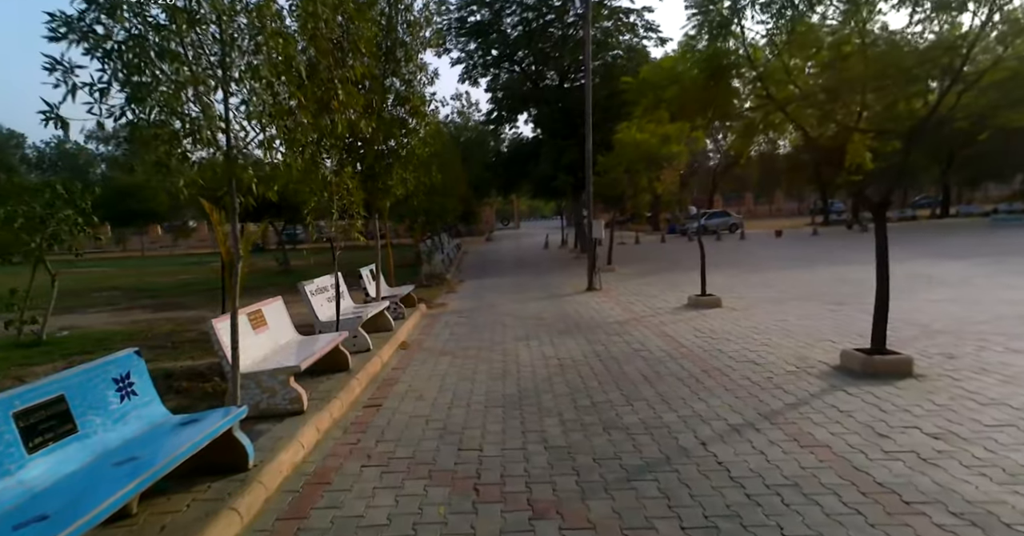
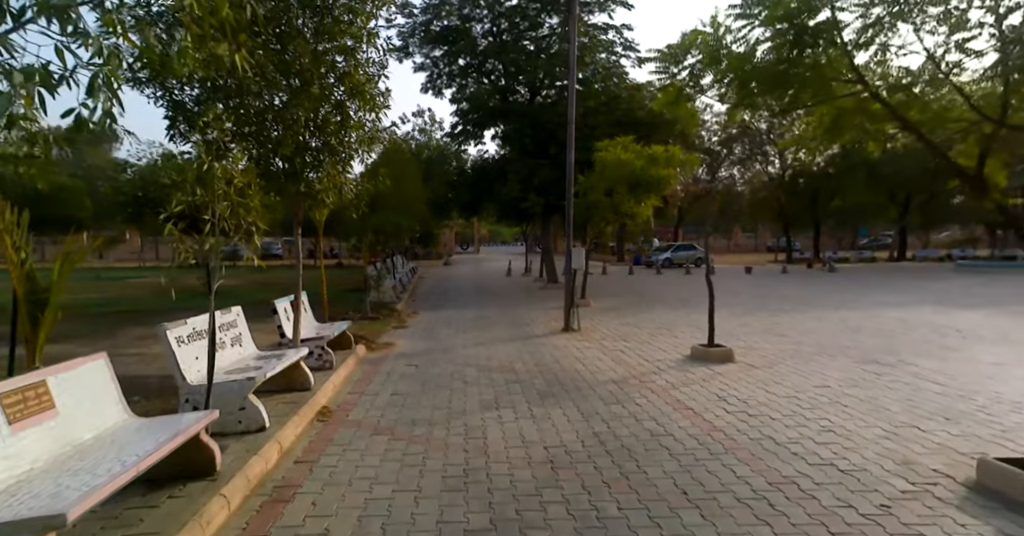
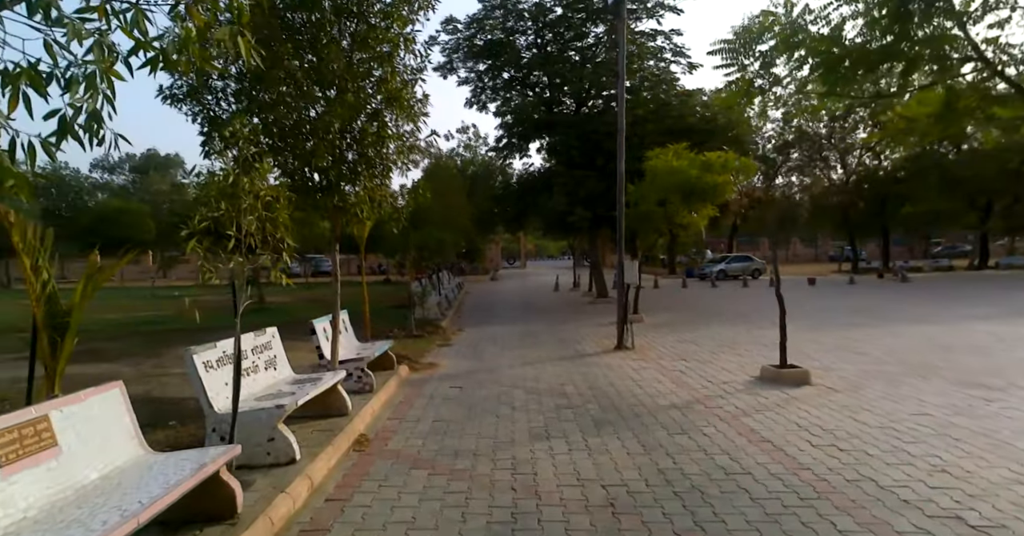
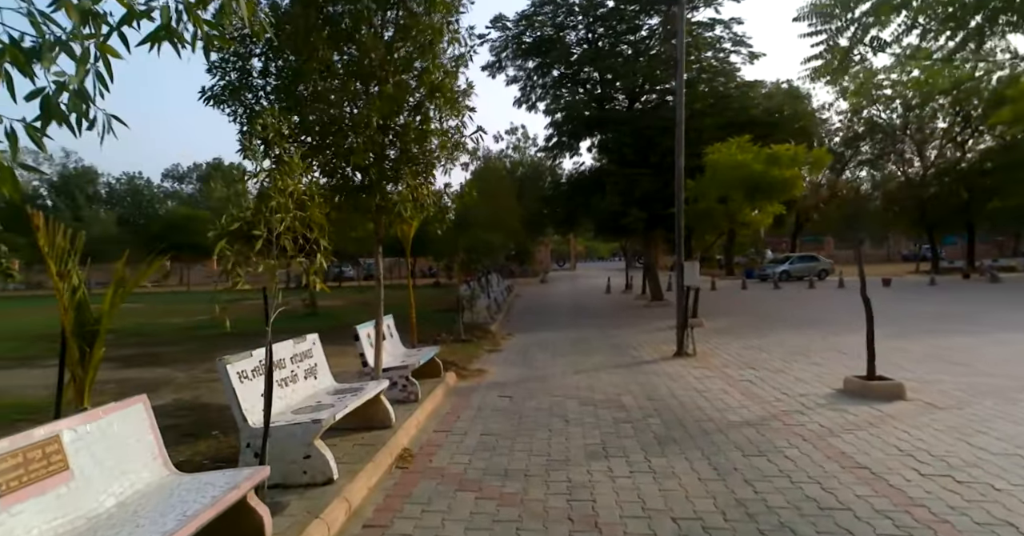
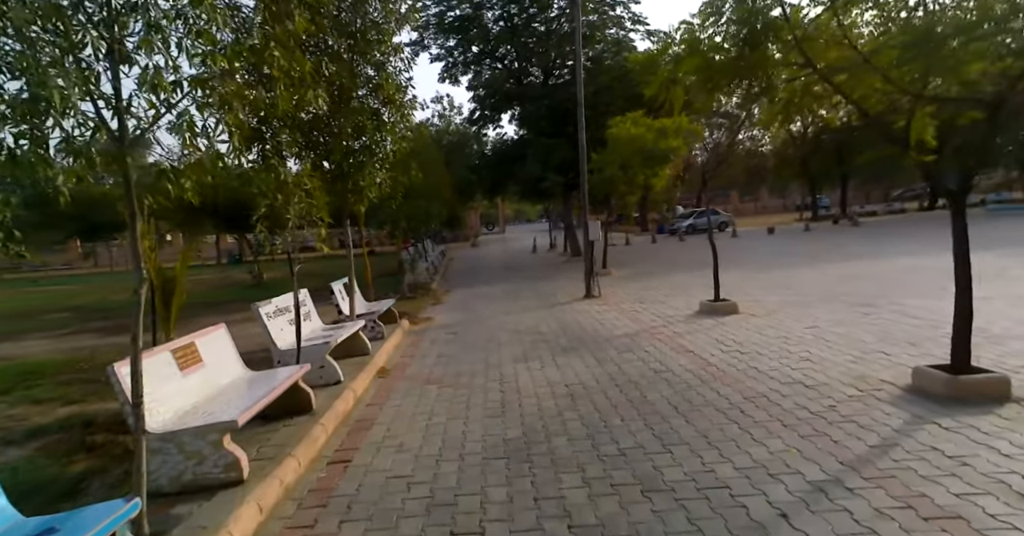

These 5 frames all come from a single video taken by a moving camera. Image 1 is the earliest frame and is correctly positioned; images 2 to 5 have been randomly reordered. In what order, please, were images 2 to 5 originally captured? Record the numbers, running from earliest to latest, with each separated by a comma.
5, 2, 3, 4
